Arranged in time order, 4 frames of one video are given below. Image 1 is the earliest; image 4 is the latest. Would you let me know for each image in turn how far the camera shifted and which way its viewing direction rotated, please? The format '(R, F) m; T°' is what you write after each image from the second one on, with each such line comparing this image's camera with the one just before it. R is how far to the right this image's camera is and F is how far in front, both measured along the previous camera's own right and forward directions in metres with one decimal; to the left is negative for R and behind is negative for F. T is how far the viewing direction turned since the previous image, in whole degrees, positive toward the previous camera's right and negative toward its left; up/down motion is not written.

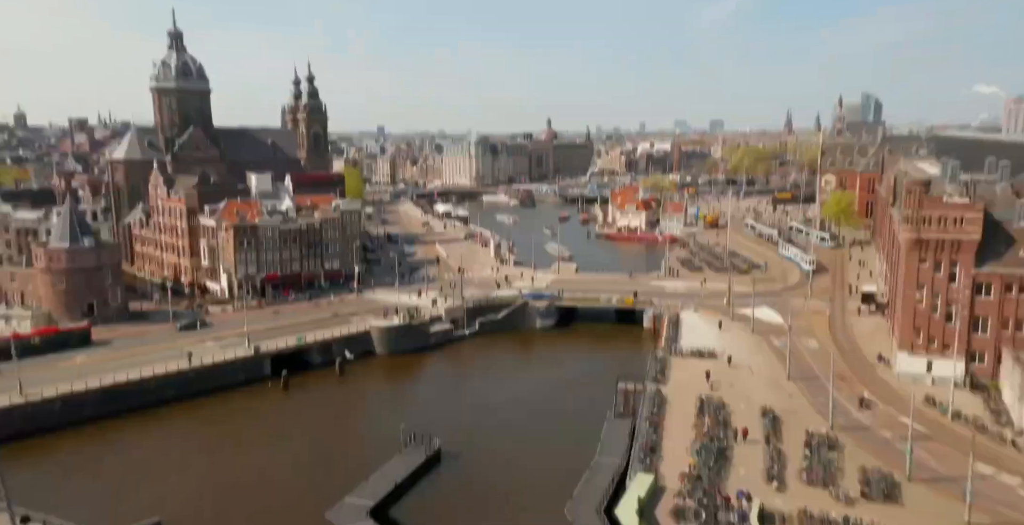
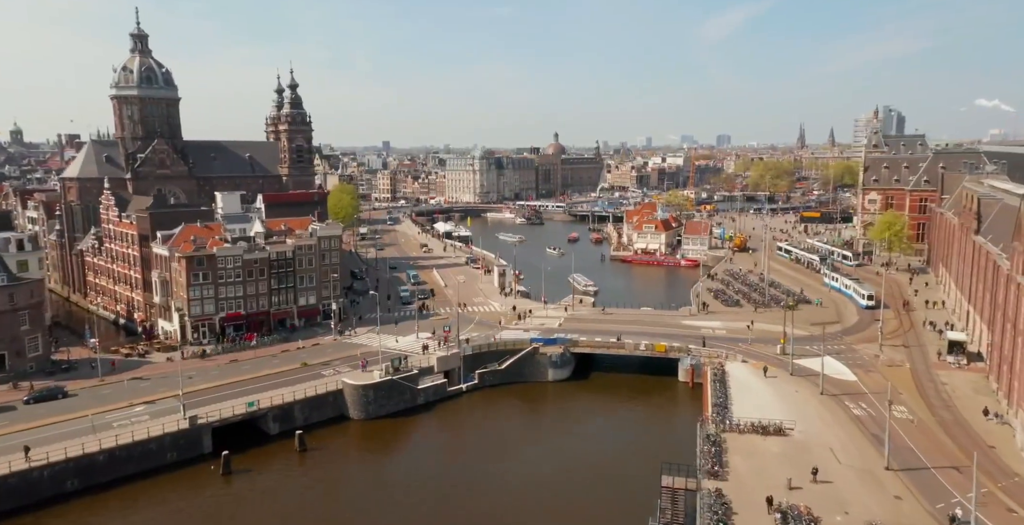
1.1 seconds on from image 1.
(-0.1, +12.9) m; 0°
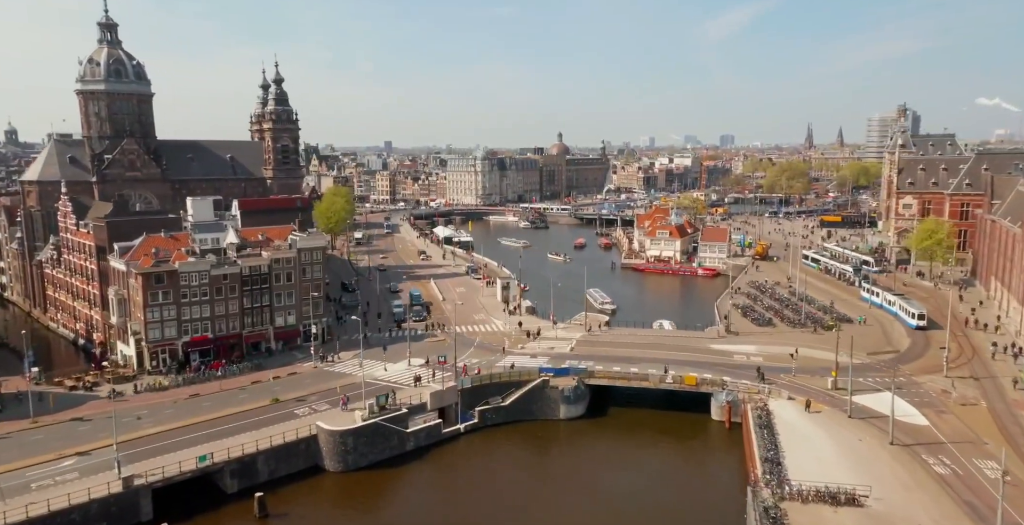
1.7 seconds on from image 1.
(-0.3, +8.6) m; 0°
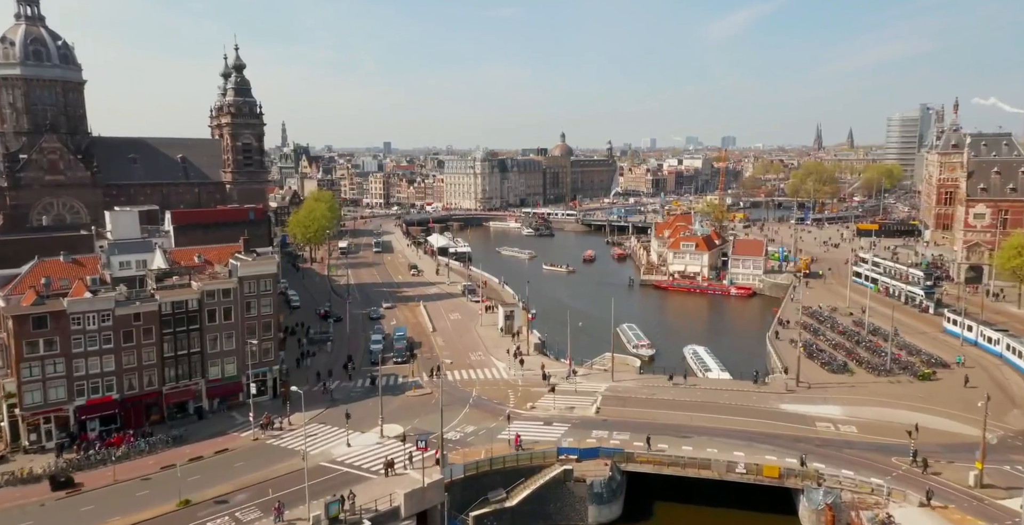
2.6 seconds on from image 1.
(-0.5, +15.1) m; 0°
